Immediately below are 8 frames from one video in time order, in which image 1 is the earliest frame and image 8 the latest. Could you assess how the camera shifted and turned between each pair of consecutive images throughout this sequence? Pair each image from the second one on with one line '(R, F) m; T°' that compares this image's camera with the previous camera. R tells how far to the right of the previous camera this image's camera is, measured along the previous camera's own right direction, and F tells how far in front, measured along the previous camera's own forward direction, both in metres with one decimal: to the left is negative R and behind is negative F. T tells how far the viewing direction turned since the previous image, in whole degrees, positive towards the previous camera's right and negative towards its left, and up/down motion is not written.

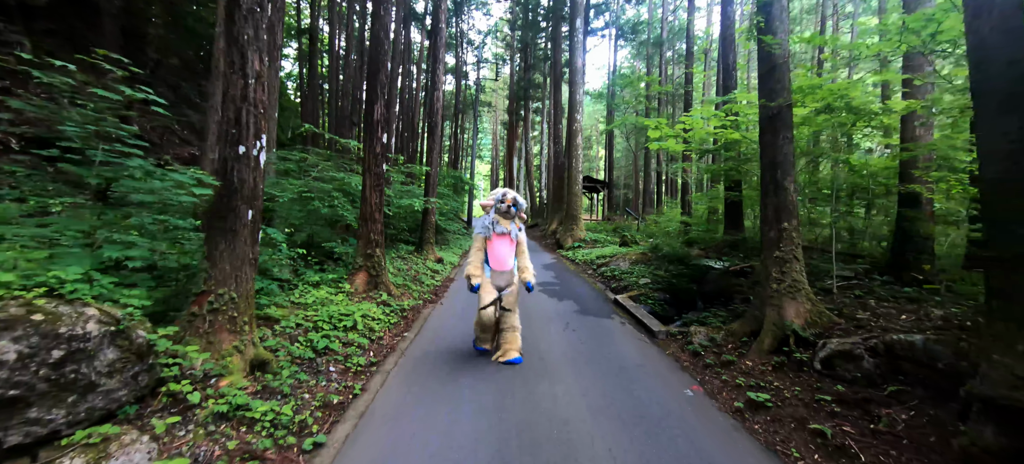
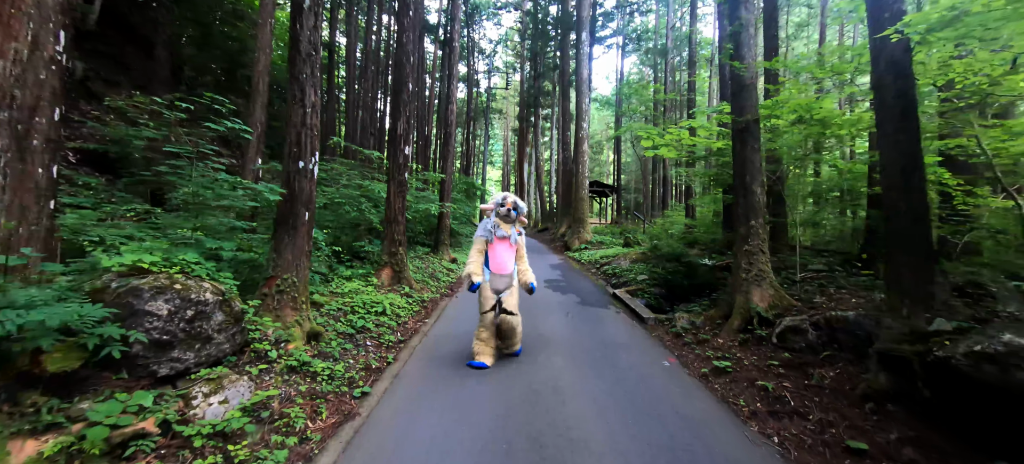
(+0.1, -0.7) m; -2°
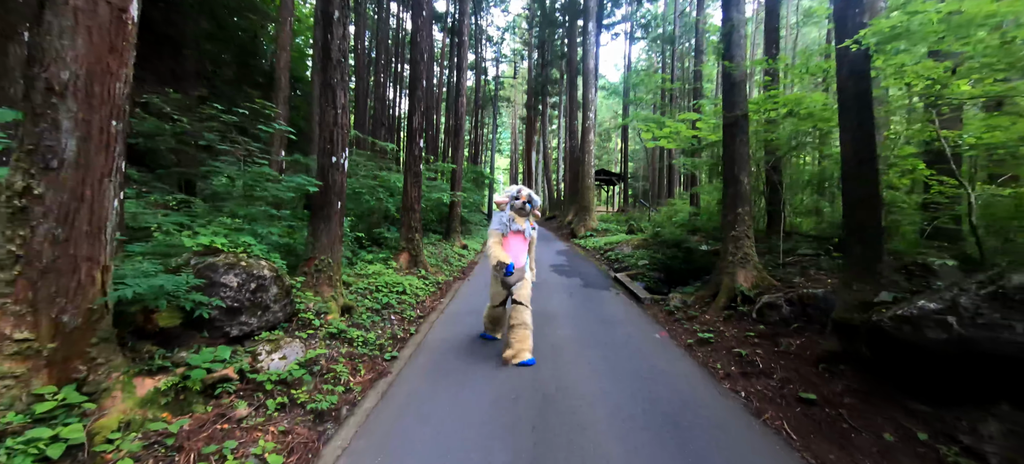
(0.0, -0.5) m; -1°
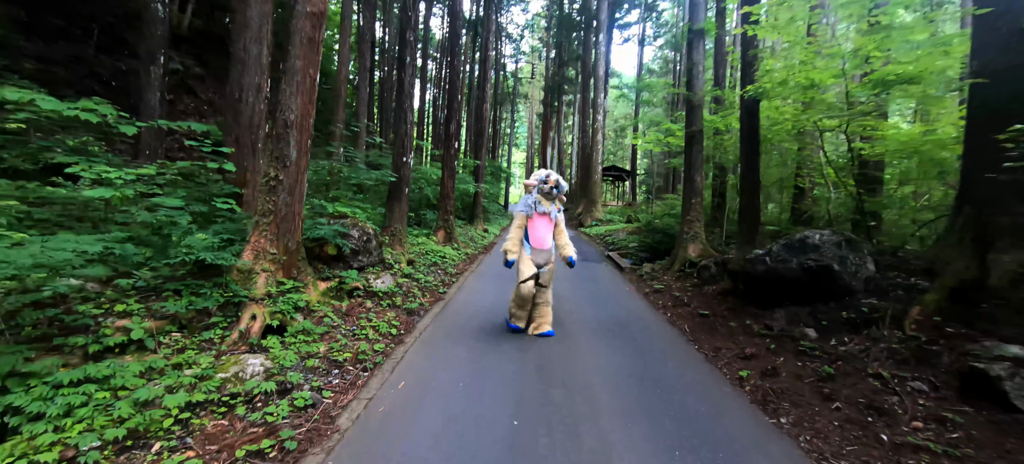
(0.0, -1.9) m; -2°
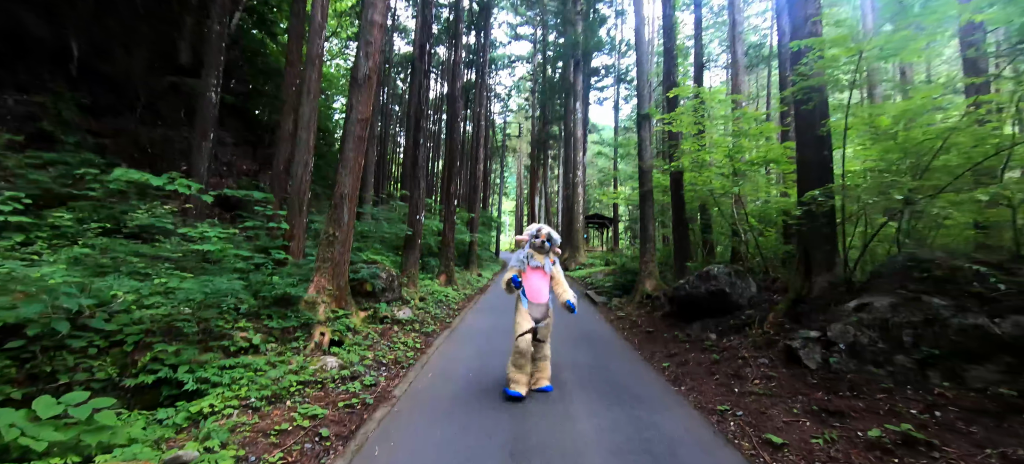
(0.0, -1.6) m; +2°
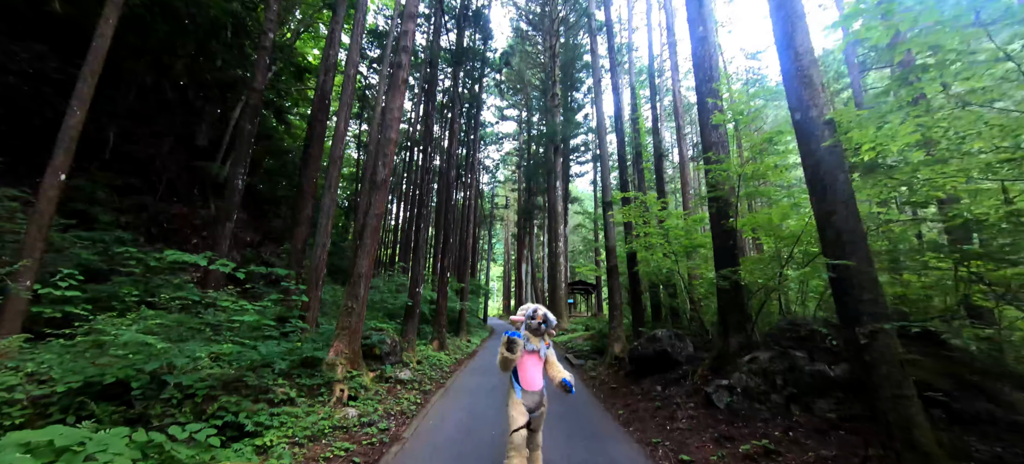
(0.0, -1.5) m; +2°
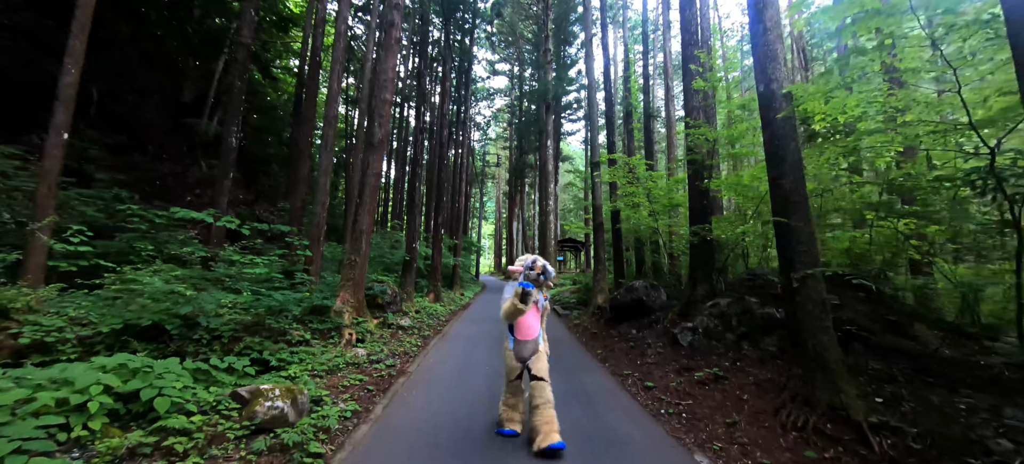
(0.0, -0.5) m; +1°
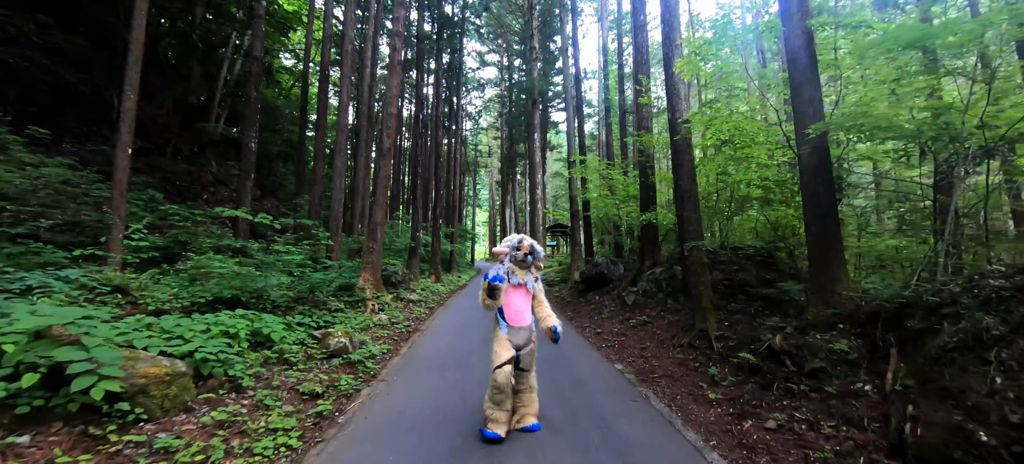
(+0.2, -1.8) m; +1°
